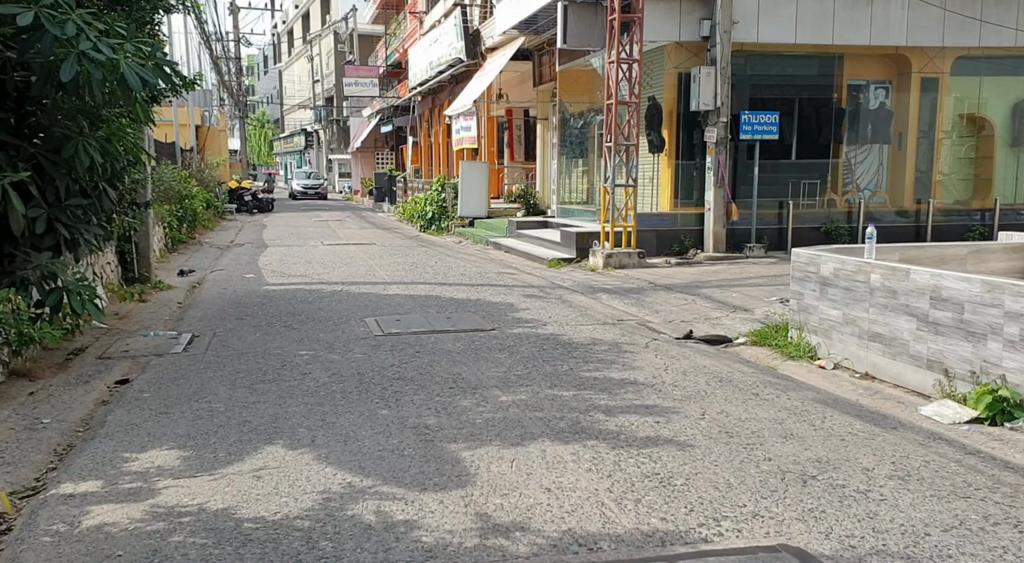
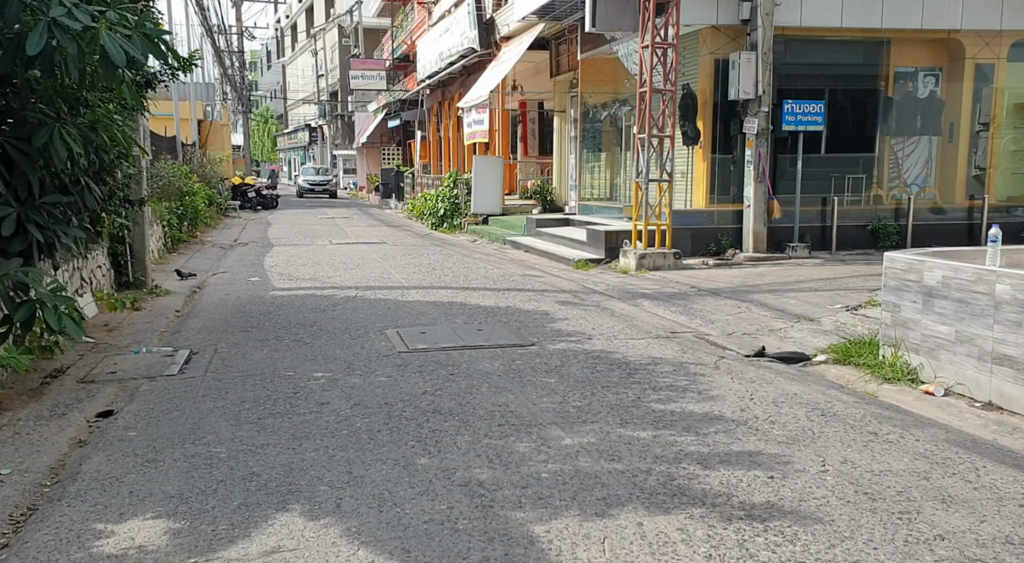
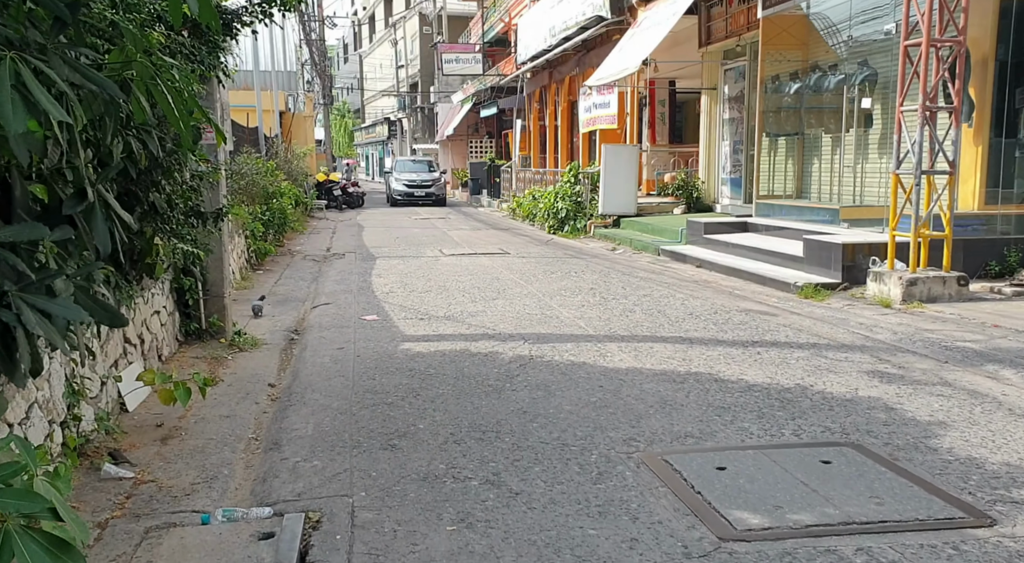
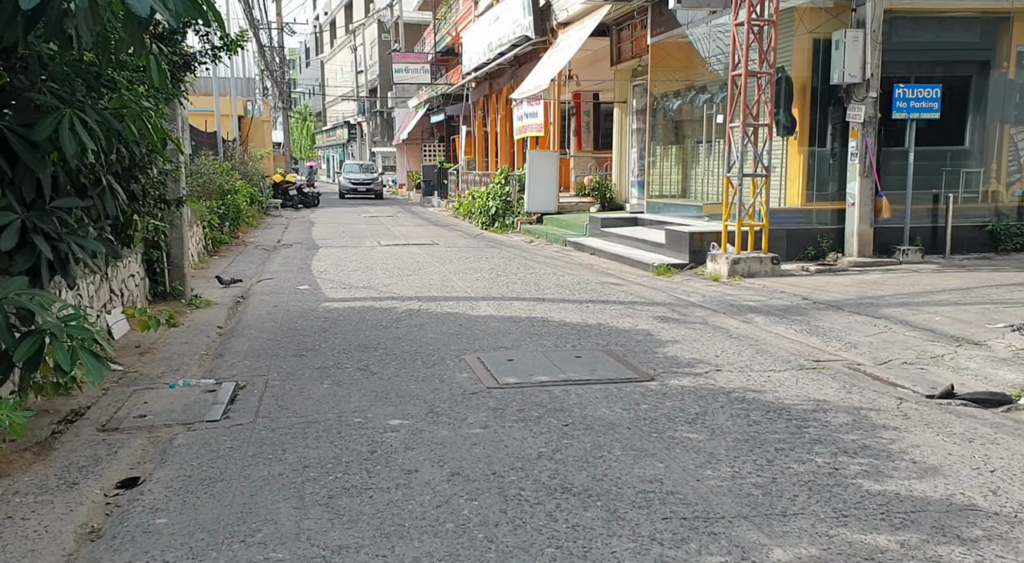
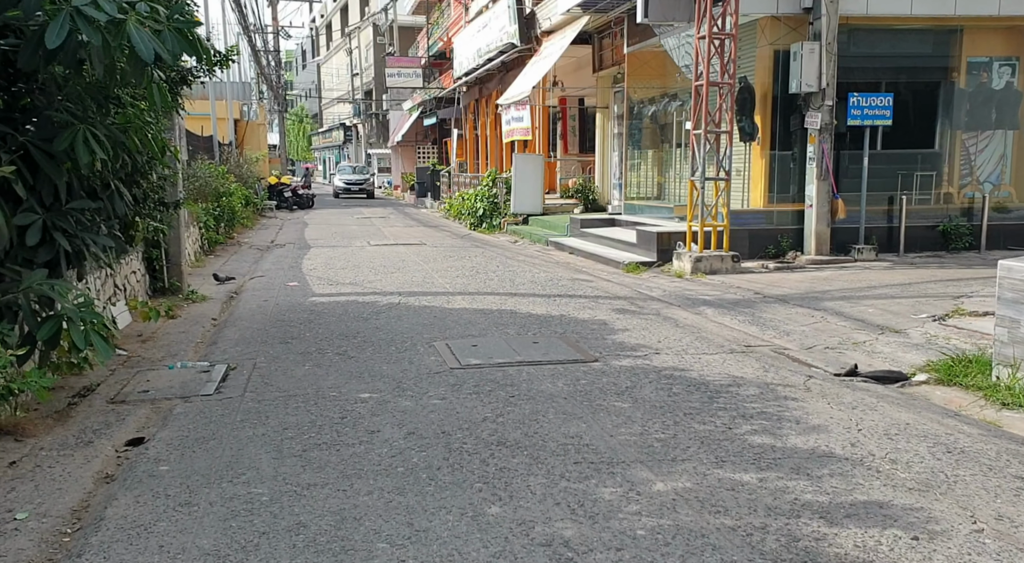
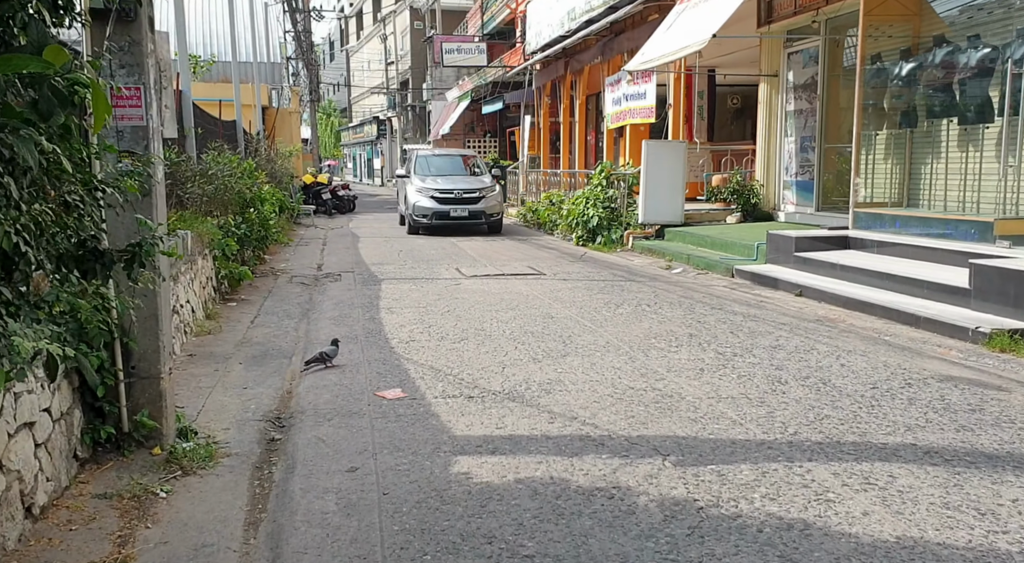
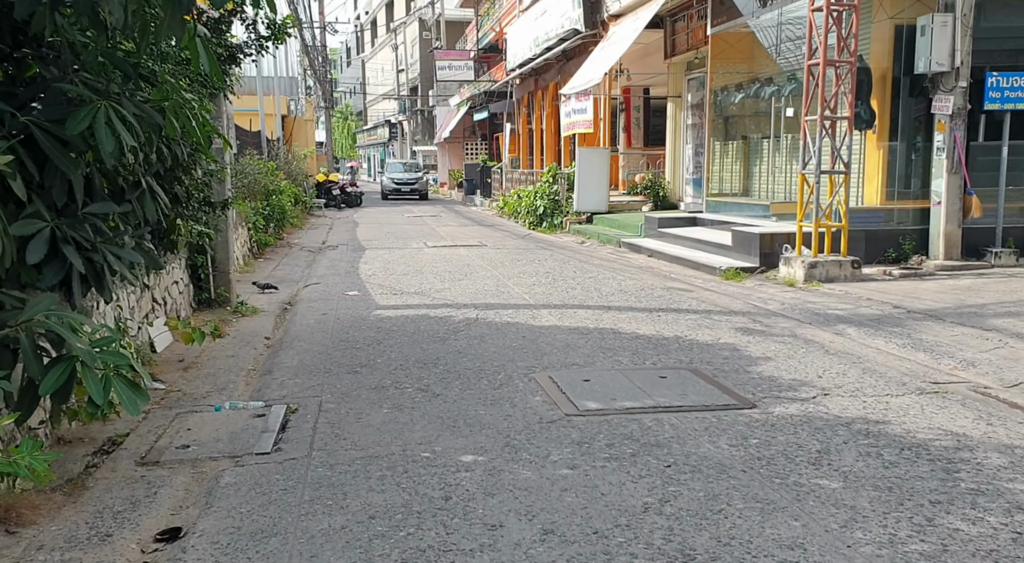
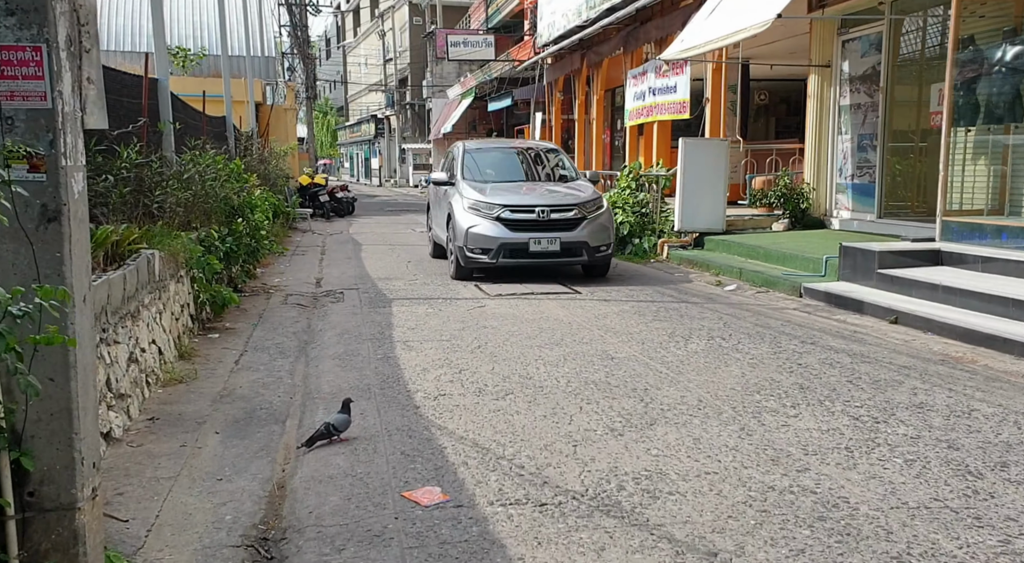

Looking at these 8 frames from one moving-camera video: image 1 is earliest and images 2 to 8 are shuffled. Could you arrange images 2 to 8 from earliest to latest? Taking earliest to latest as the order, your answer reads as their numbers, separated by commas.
2, 5, 4, 7, 3, 6, 8
